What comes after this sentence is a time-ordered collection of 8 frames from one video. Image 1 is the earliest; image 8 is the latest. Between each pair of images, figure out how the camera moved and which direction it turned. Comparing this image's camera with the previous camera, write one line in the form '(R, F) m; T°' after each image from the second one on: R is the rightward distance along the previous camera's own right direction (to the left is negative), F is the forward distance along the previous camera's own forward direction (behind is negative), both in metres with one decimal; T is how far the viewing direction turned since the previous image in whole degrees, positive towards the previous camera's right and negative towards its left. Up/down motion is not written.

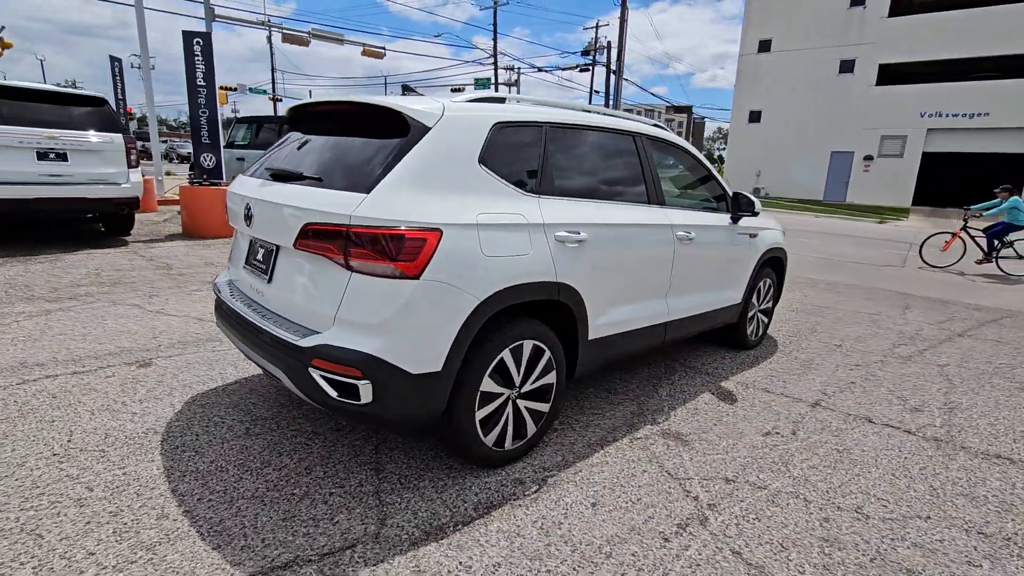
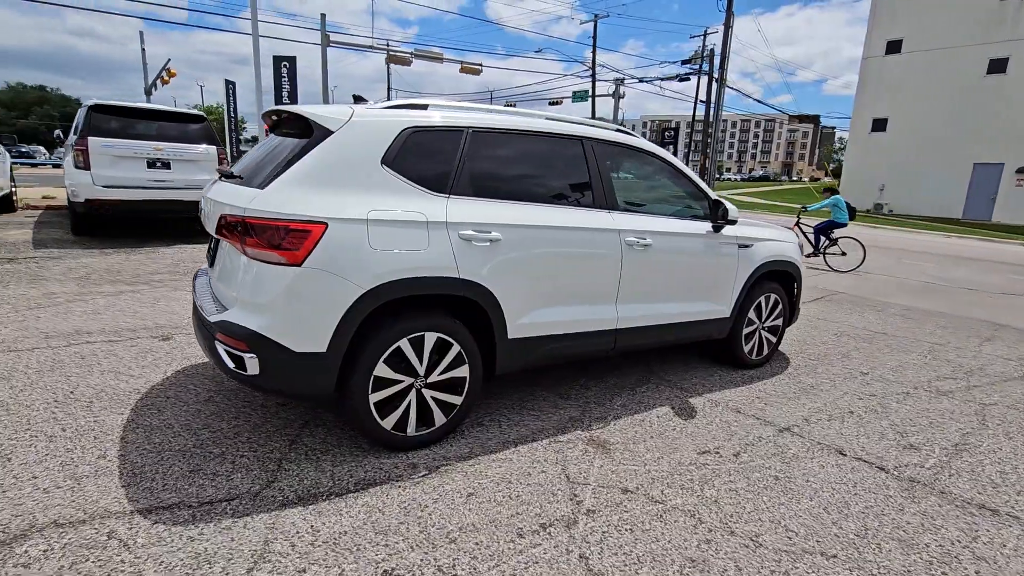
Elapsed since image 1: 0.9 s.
(+1.0, 0.0) m; -11°
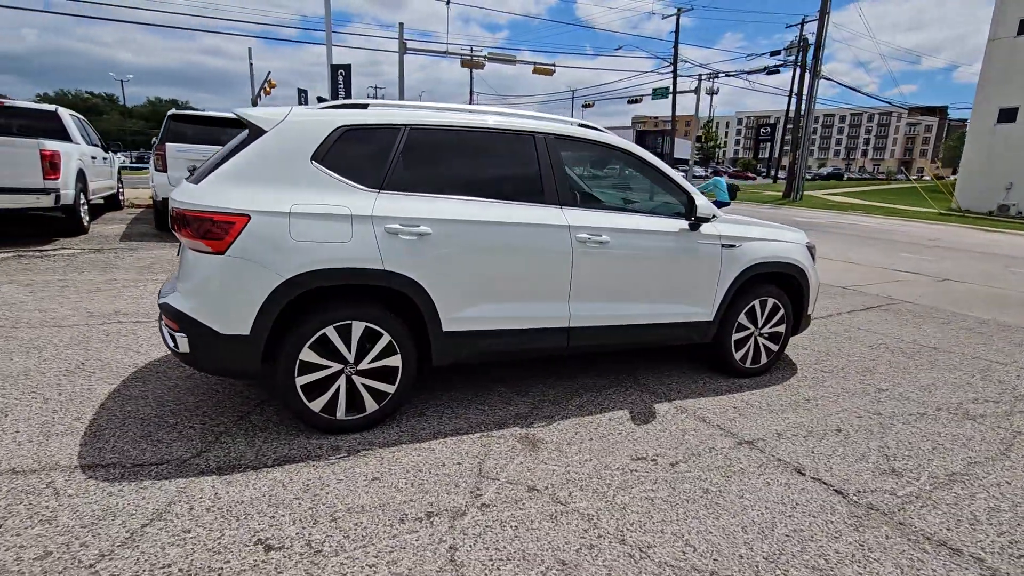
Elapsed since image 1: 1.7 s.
(+0.9, +0.1) m; -9°
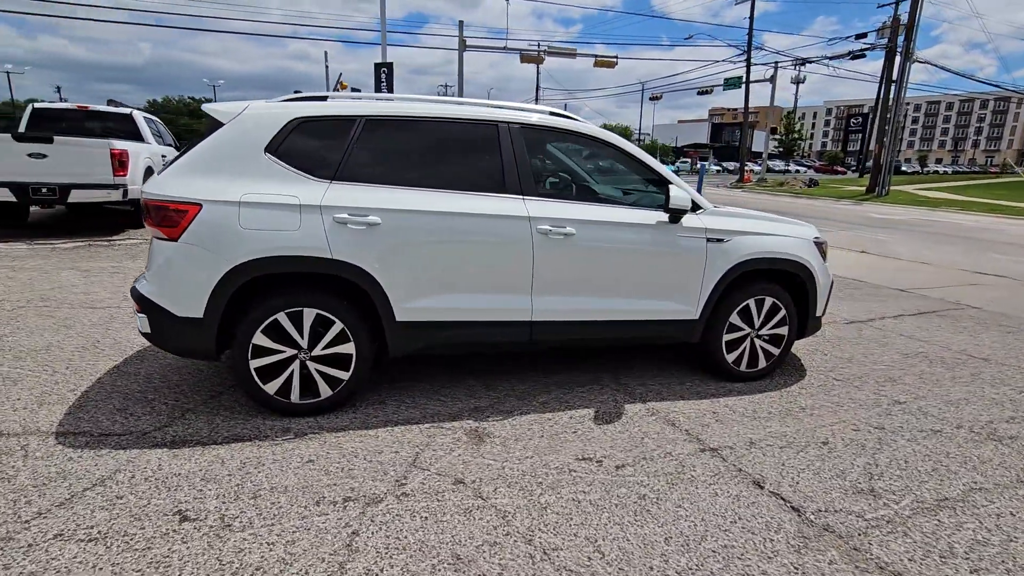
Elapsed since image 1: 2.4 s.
(+0.7, +0.1) m; -7°
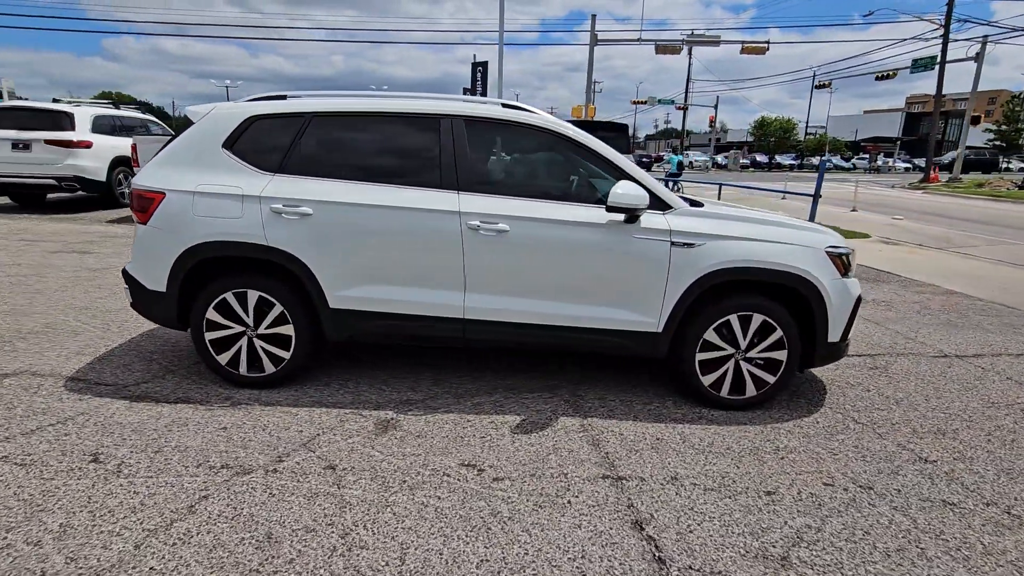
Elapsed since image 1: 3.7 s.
(+1.3, +0.3) m; -16°
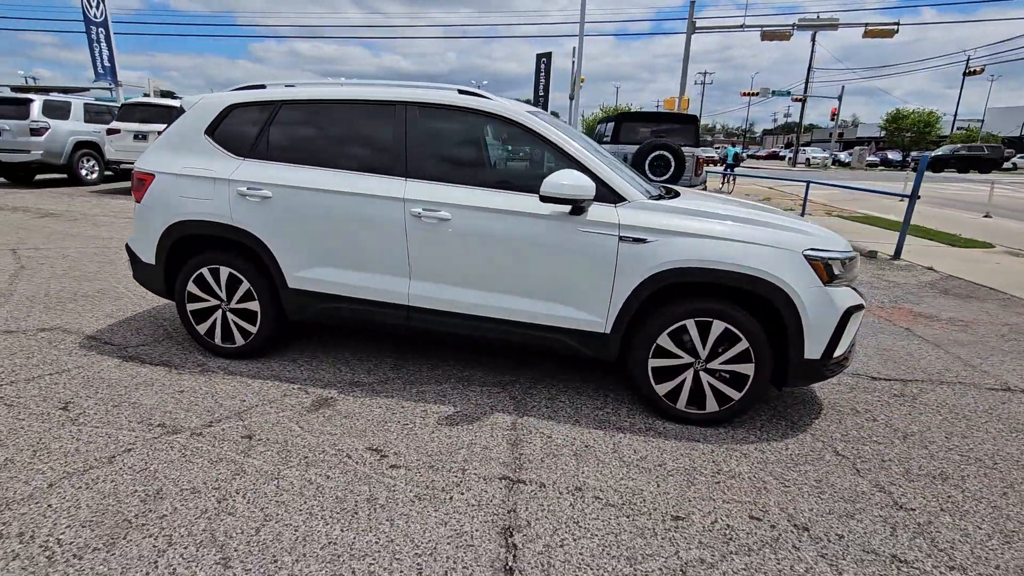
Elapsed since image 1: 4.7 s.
(+0.9, +0.2) m; -11°
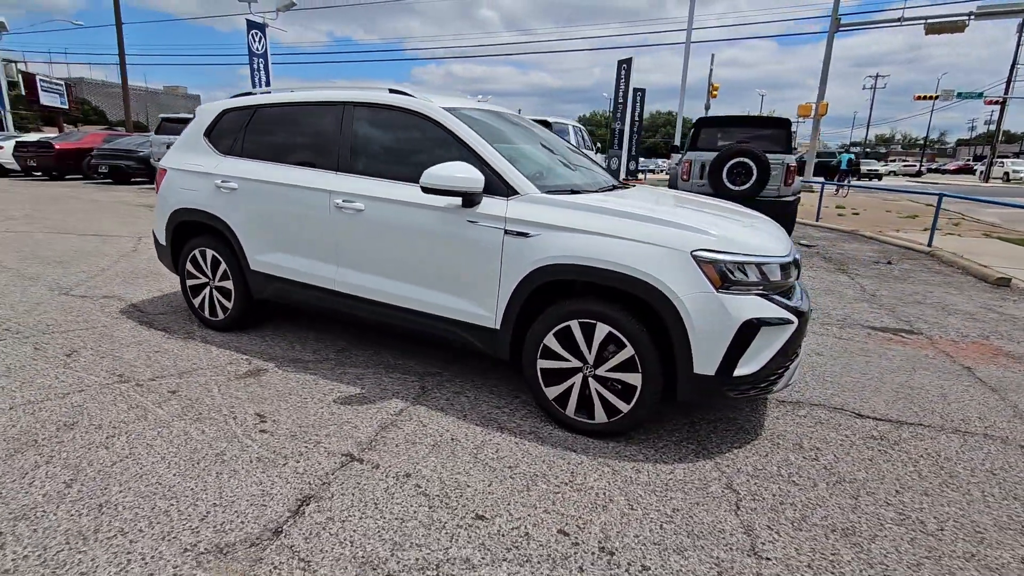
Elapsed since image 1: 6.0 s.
(+1.4, +0.2) m; -14°
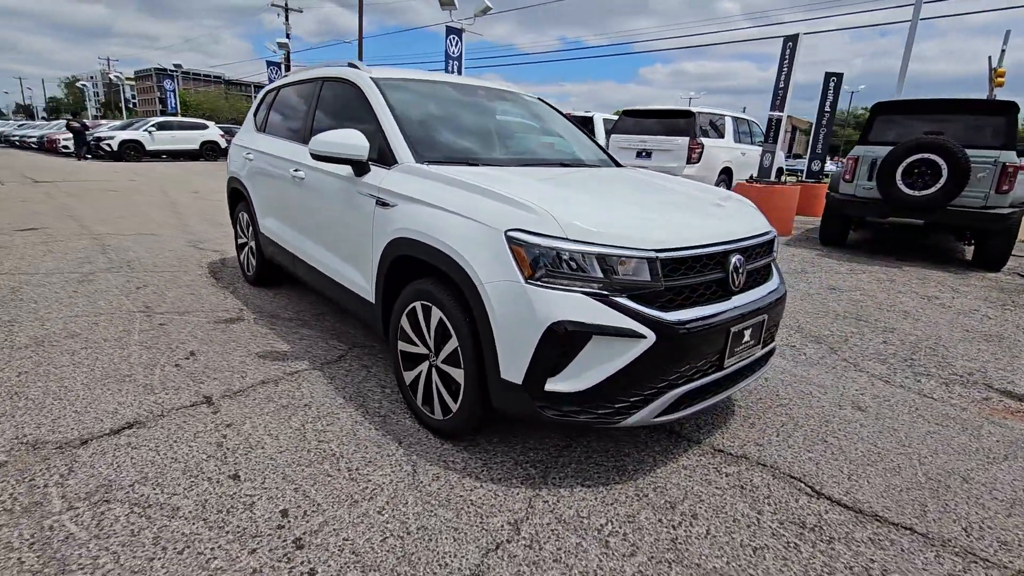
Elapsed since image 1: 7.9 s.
(+1.7, +0.6) m; -22°
